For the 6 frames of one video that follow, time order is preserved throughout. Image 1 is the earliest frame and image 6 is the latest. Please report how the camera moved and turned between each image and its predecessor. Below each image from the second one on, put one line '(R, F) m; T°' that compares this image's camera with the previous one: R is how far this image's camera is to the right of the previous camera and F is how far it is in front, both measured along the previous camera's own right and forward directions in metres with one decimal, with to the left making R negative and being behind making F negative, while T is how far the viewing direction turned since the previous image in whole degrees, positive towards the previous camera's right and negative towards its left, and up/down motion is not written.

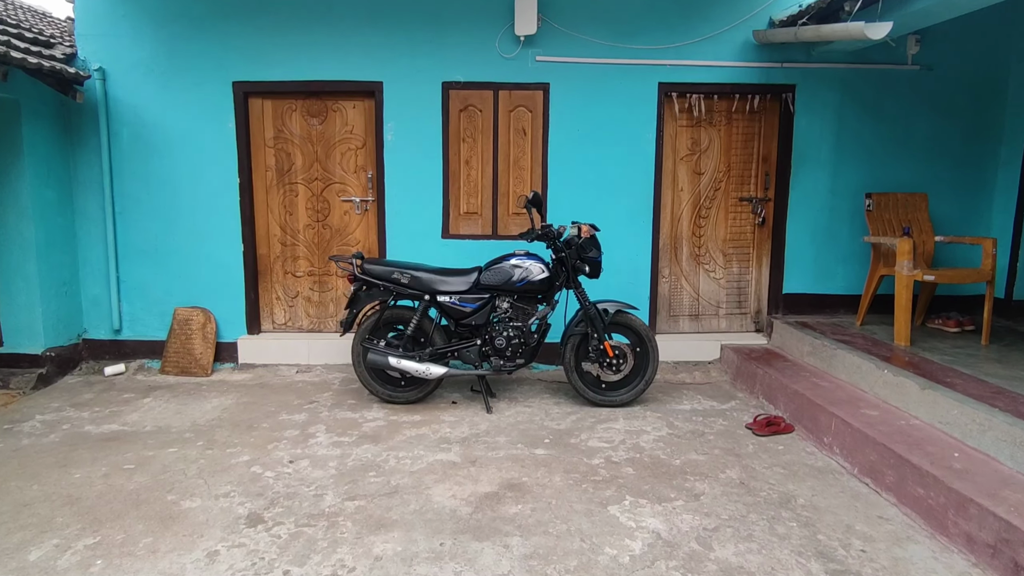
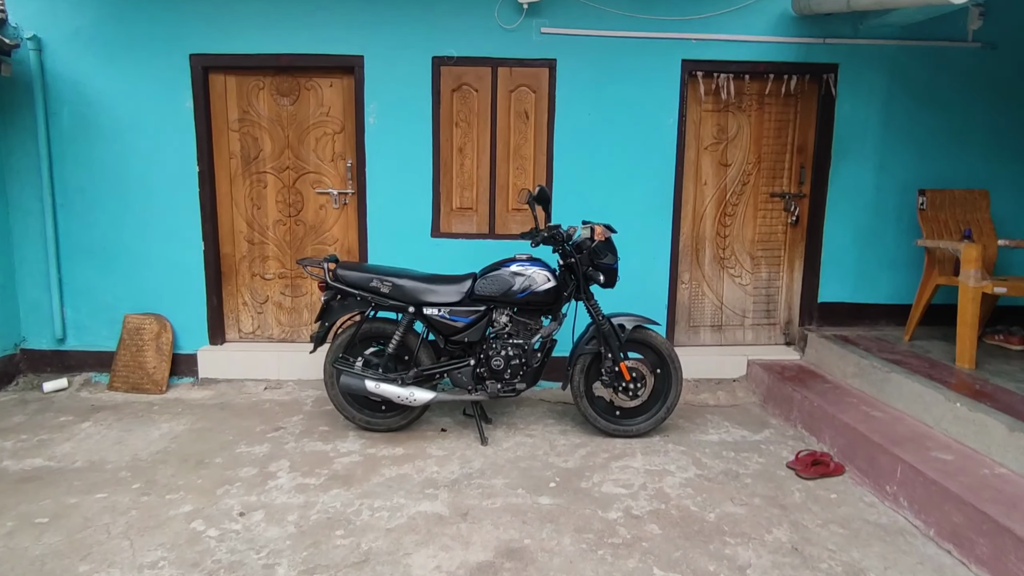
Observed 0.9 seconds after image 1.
(0.0, +0.6) m; 0°
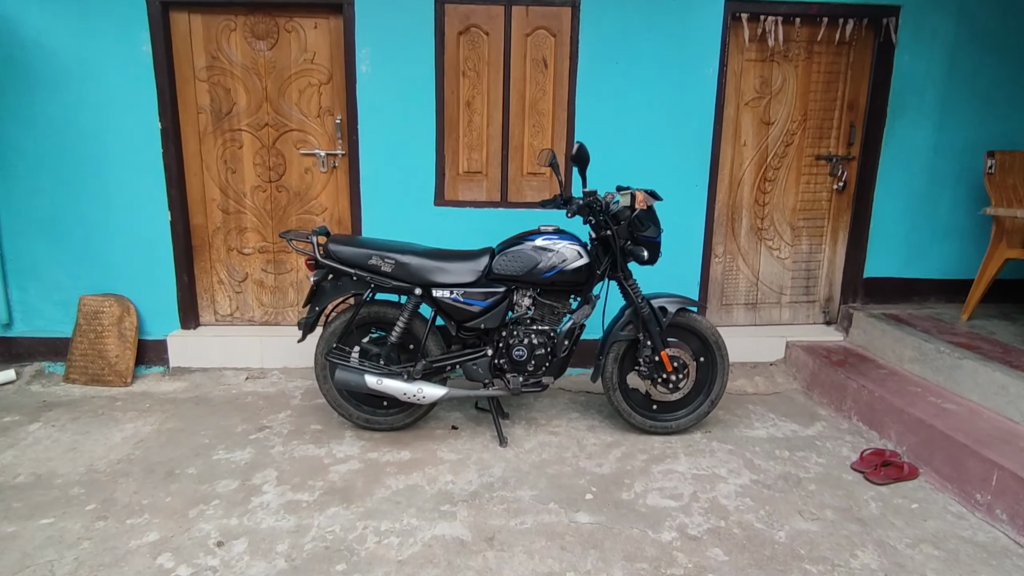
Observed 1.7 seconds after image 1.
(-0.2, +0.5) m; +1°
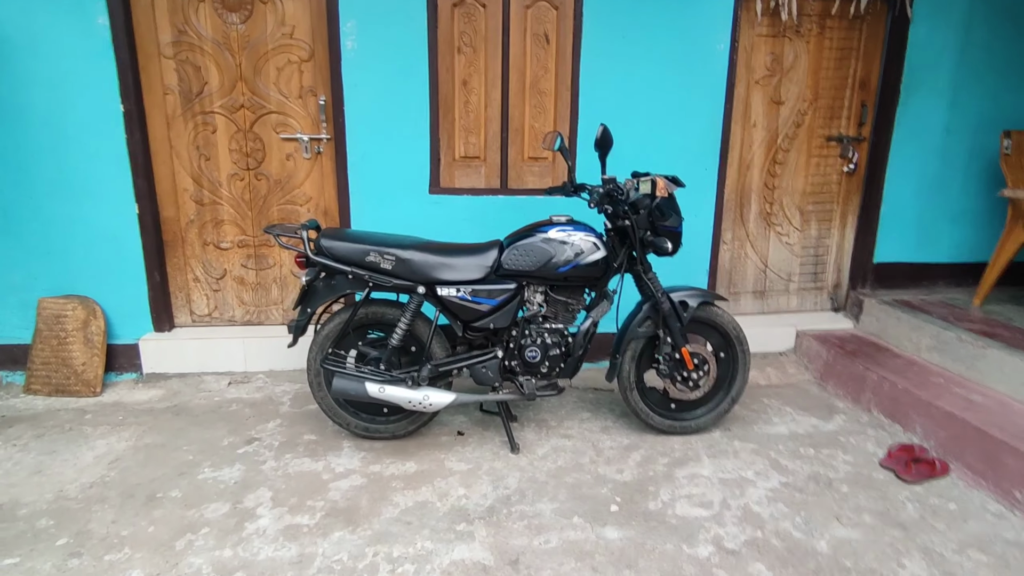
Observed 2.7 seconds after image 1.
(-0.2, +0.2) m; +3°
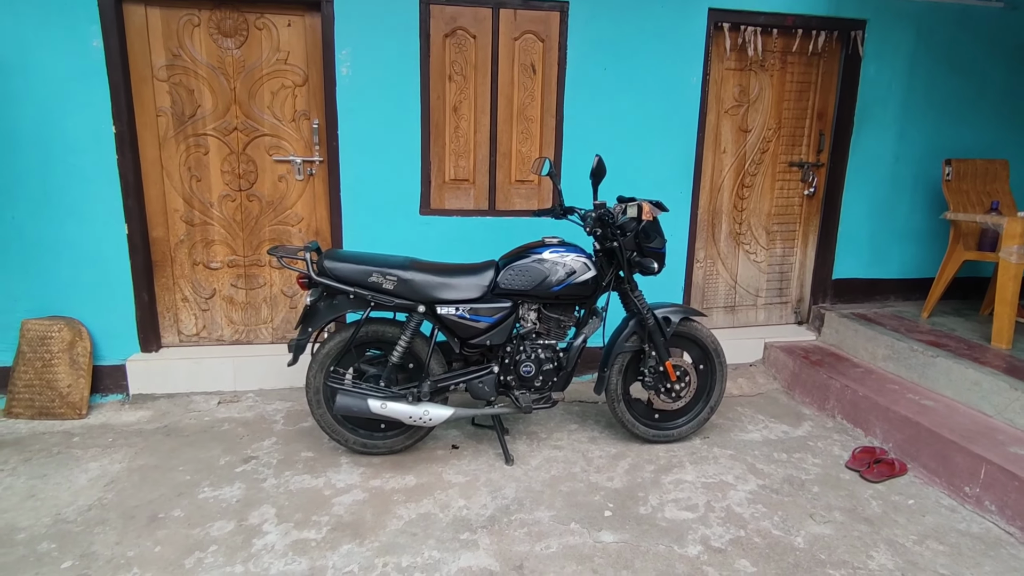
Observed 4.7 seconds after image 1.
(-0.2, -0.1) m; +4°
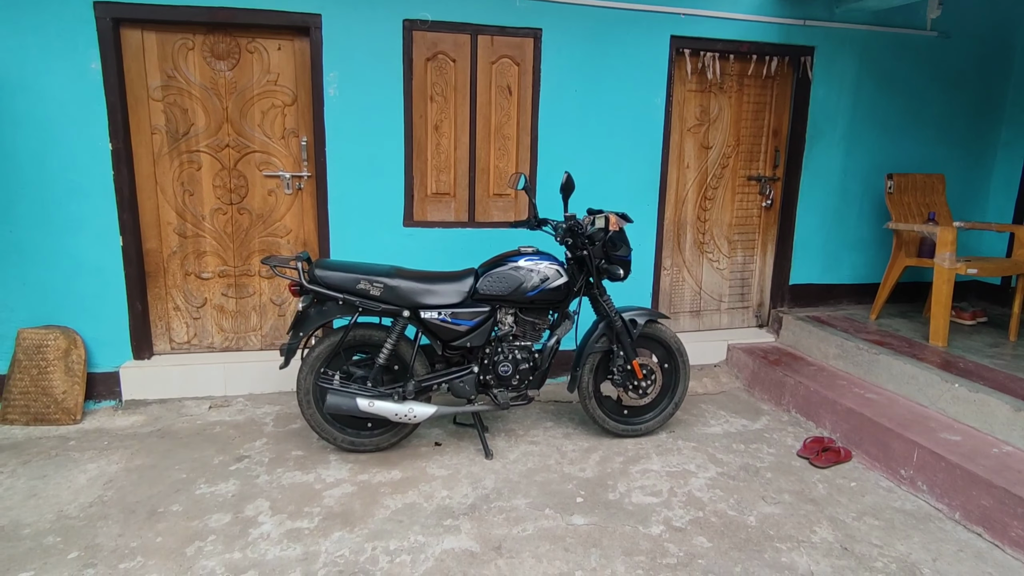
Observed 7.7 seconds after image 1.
(0.0, -0.2) m; +2°
